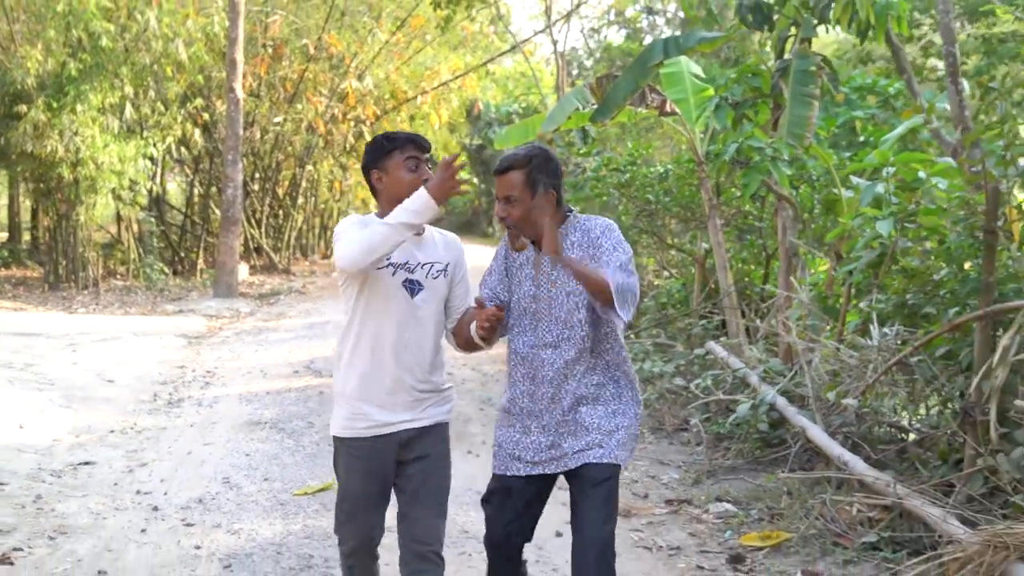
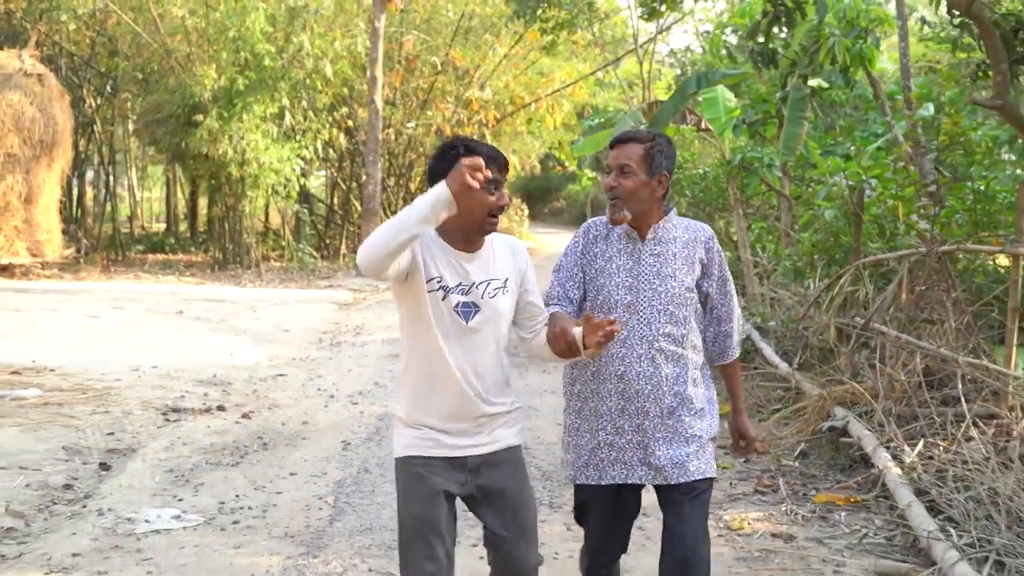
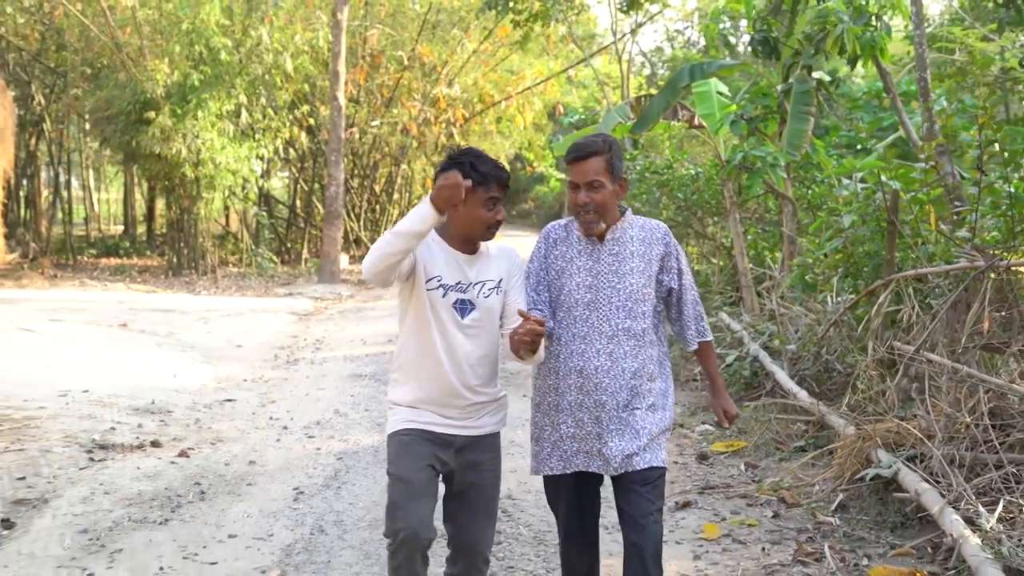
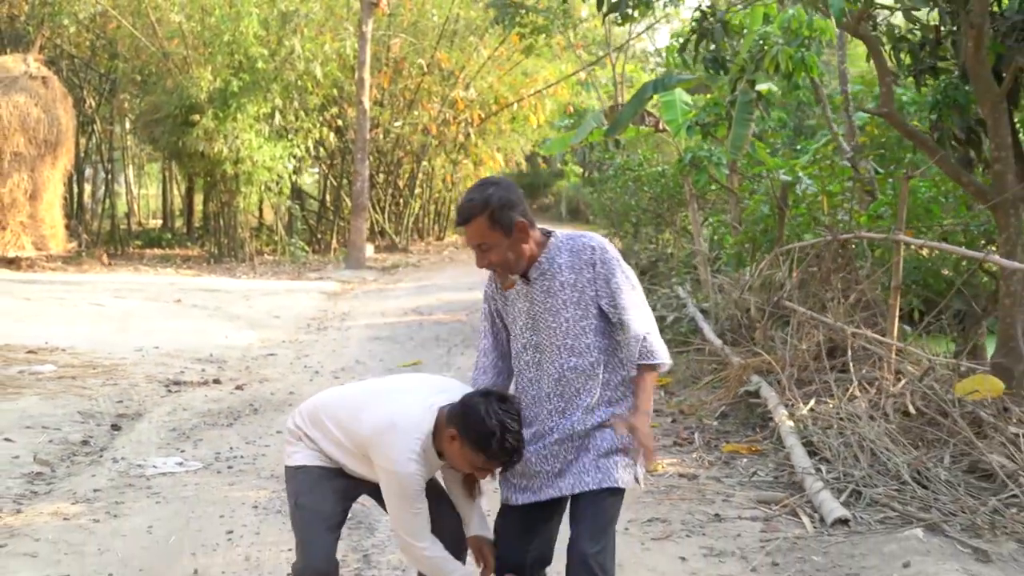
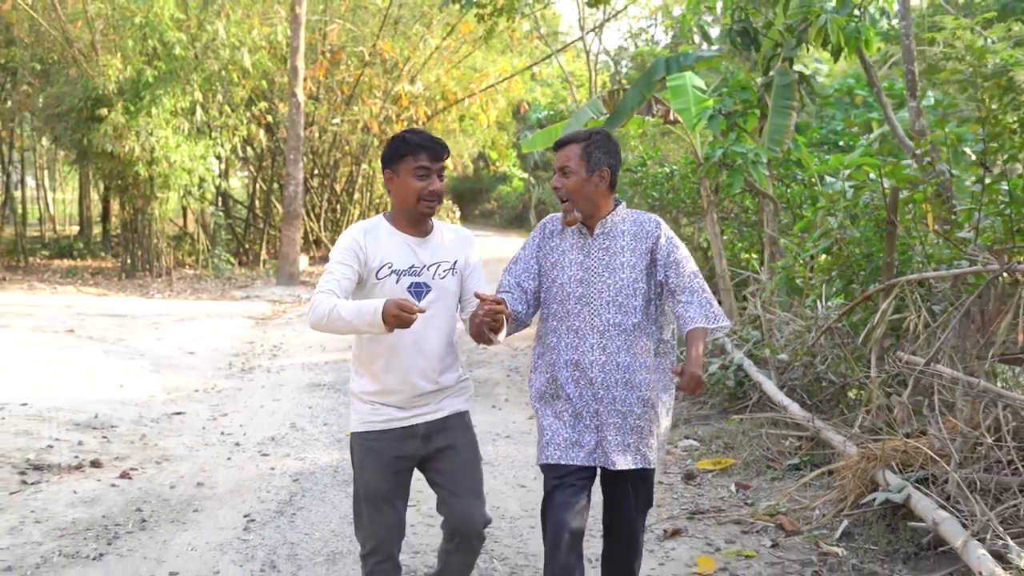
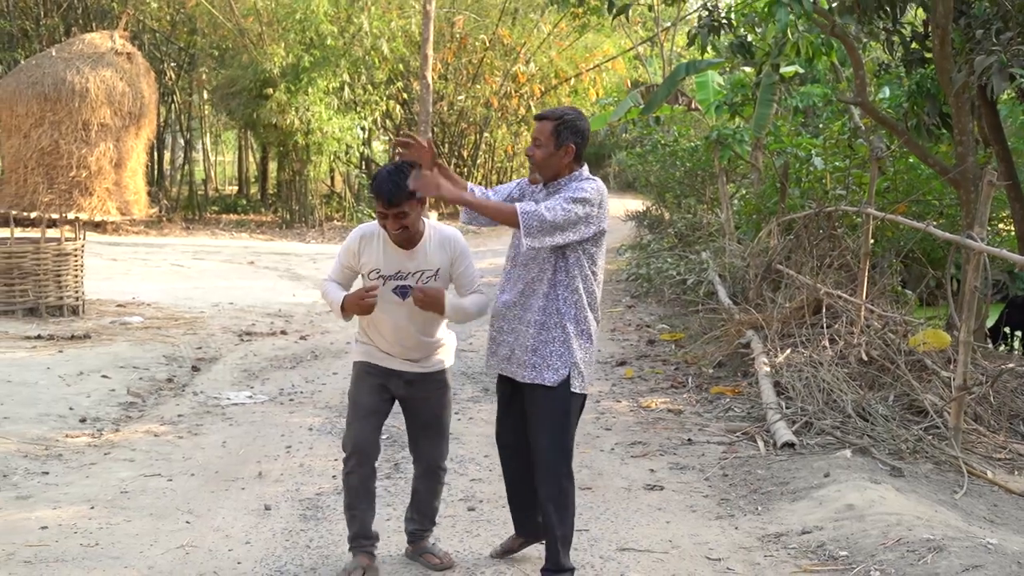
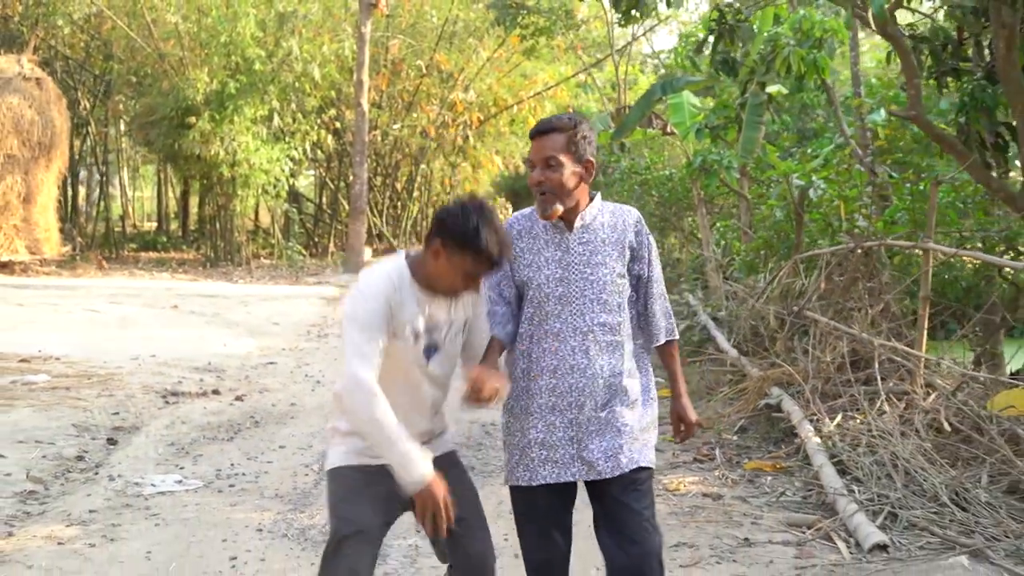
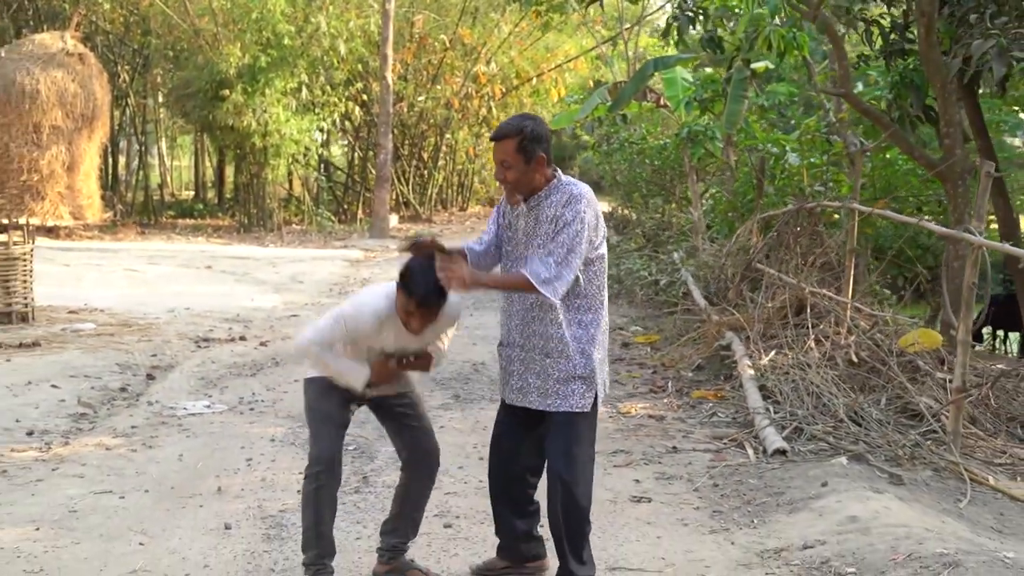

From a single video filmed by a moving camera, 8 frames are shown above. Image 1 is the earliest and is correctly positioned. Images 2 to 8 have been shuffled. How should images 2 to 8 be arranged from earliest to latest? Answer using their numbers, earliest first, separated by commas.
5, 3, 2, 7, 4, 8, 6
